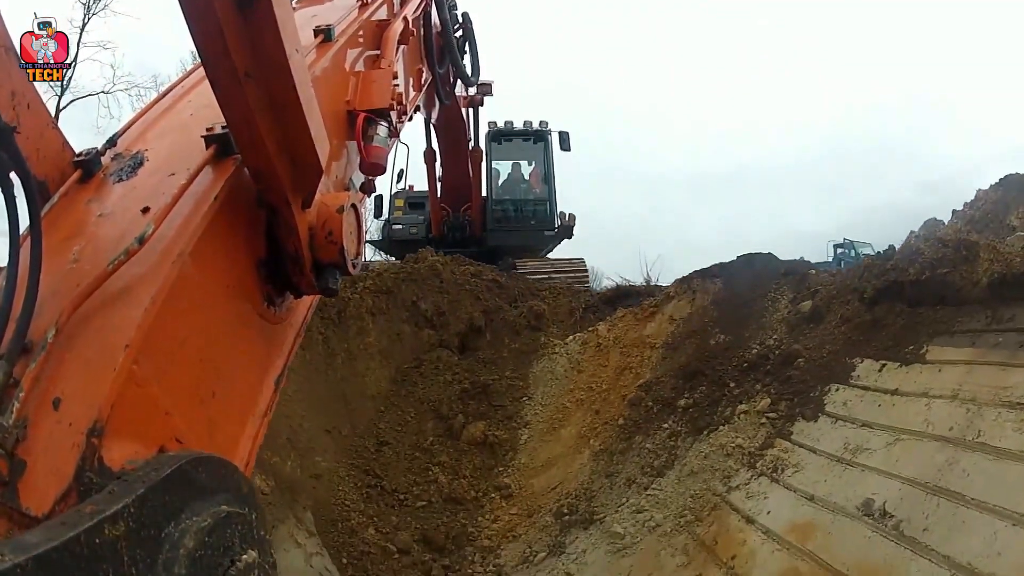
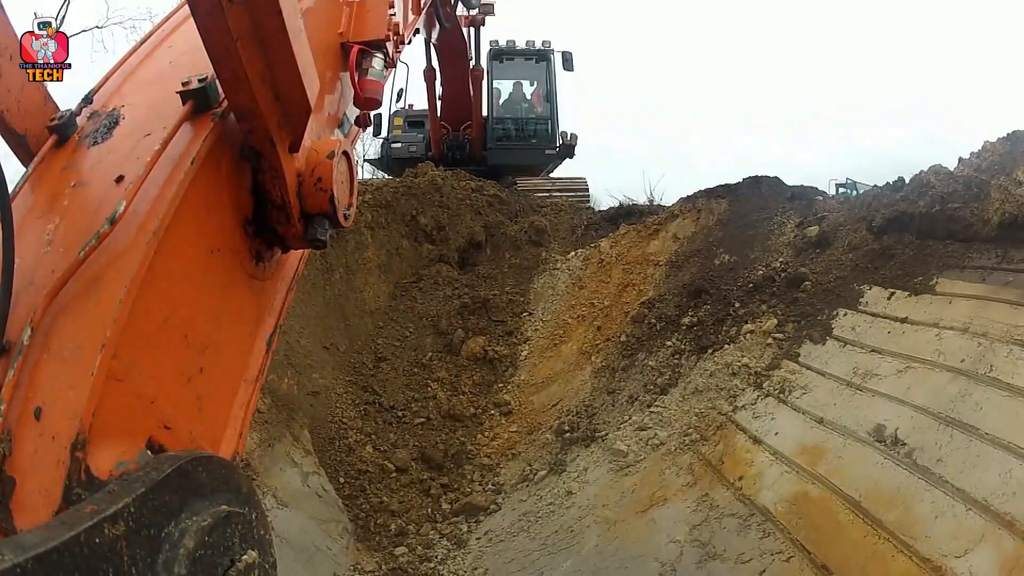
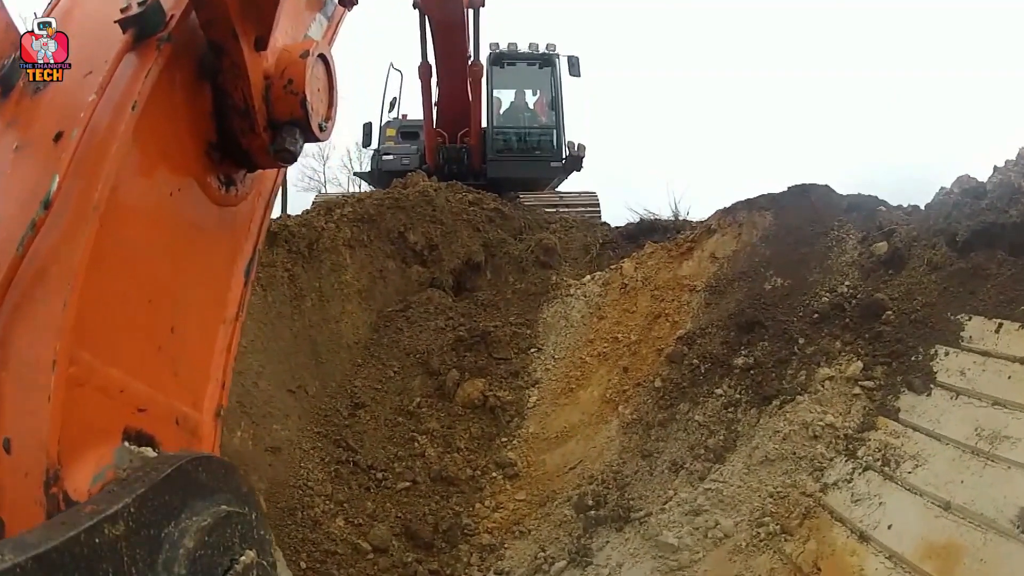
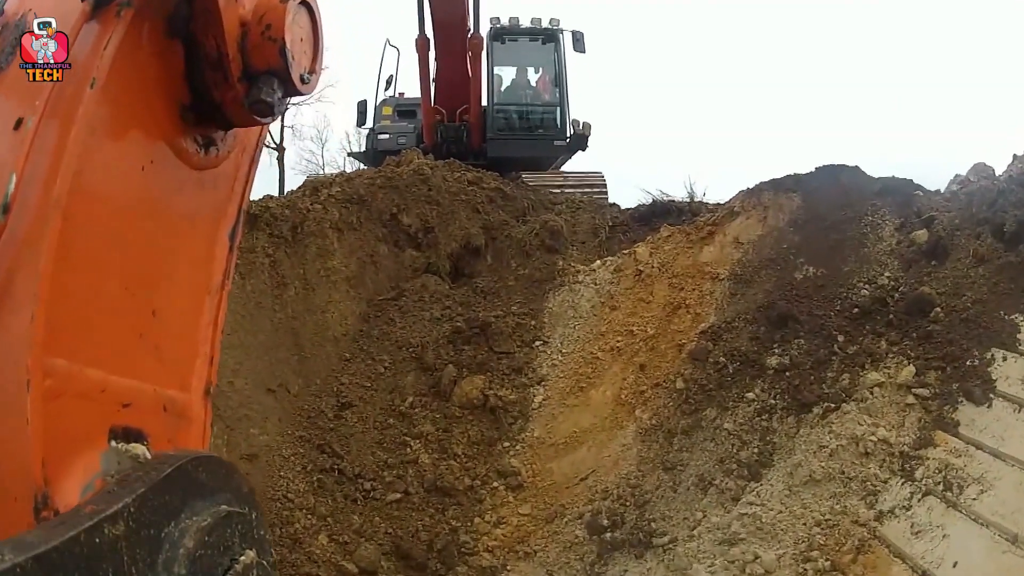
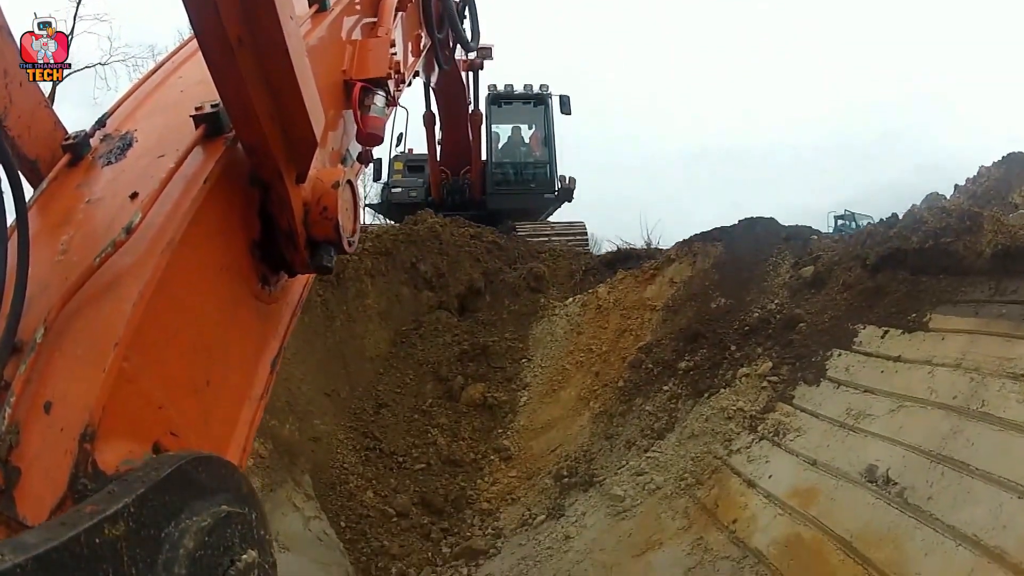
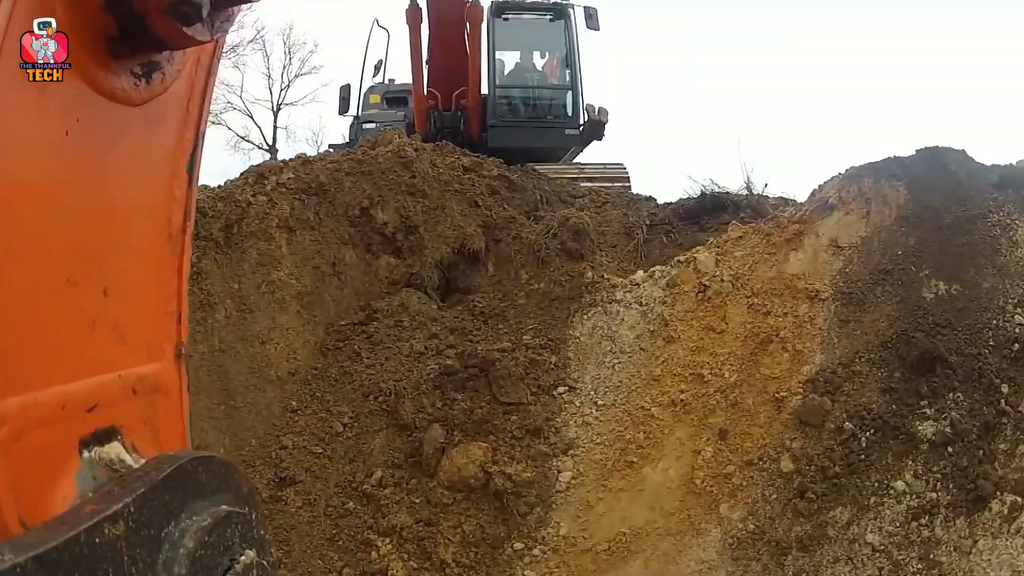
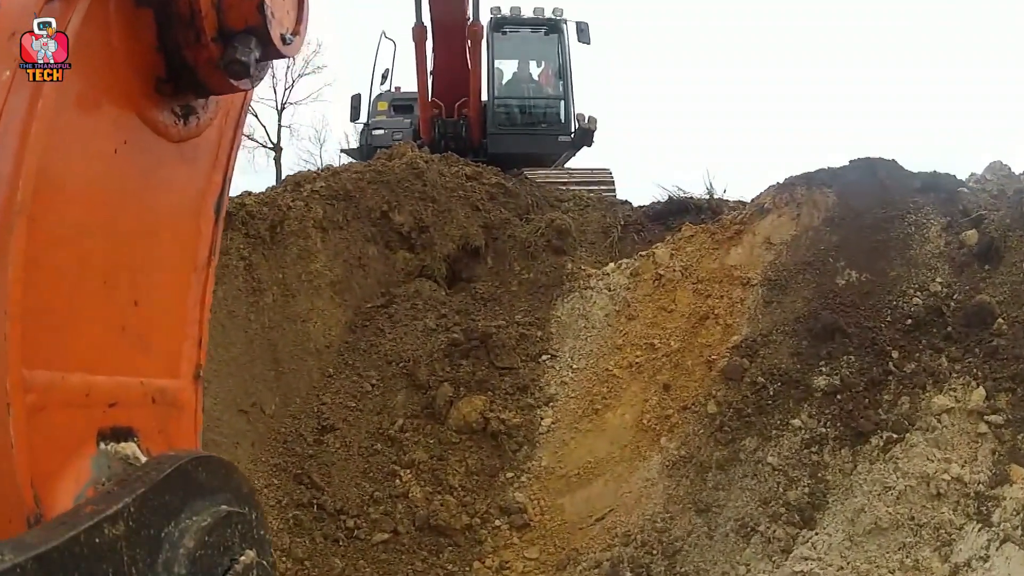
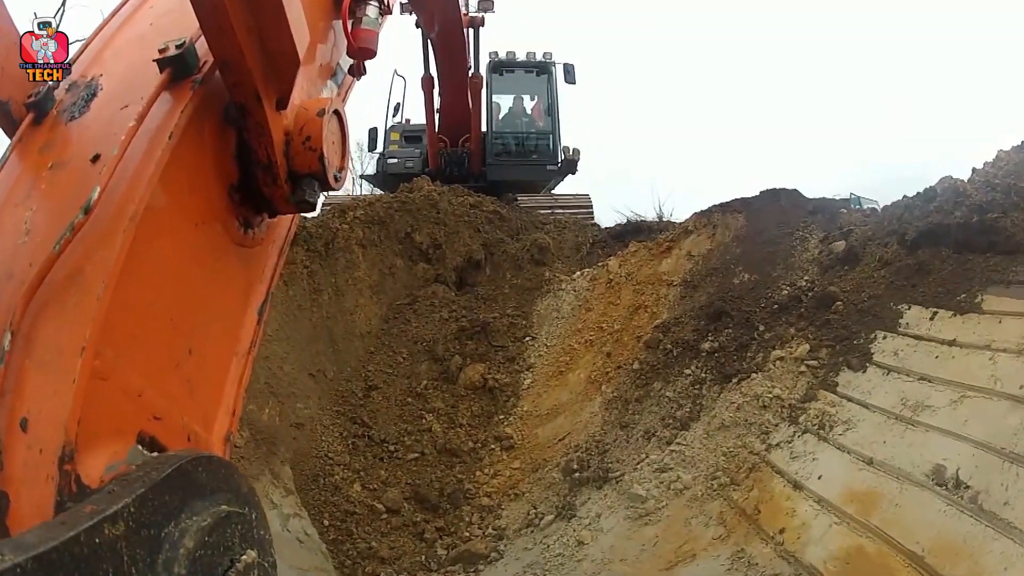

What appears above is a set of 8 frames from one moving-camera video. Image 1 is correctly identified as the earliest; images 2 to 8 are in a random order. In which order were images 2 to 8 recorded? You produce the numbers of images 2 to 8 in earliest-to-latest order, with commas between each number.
5, 2, 8, 3, 4, 7, 6
